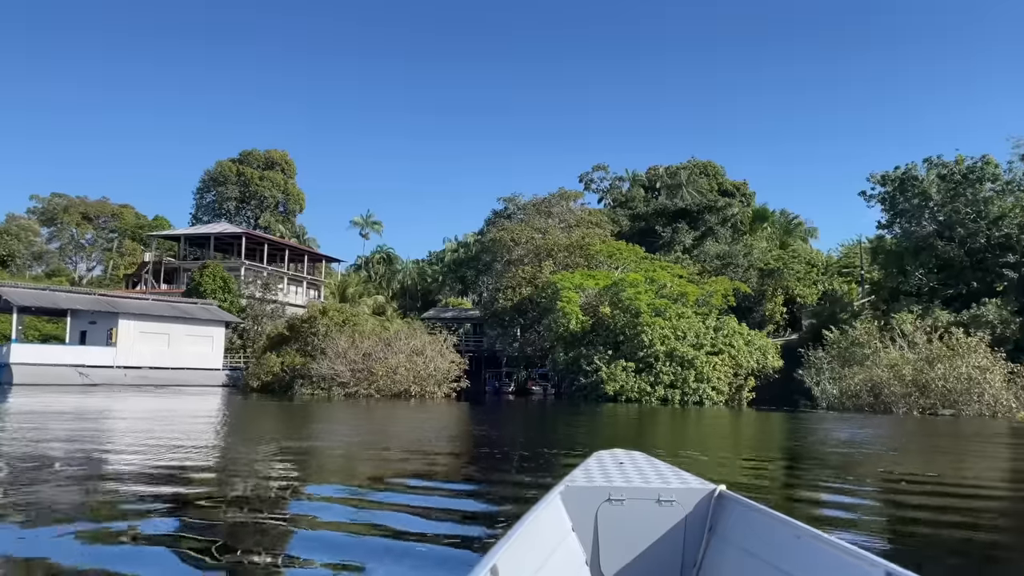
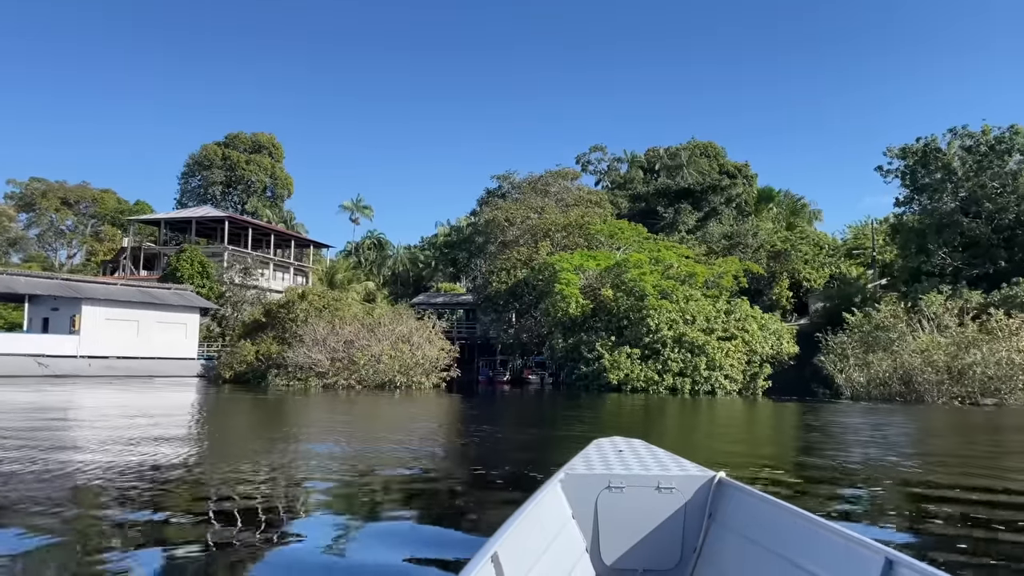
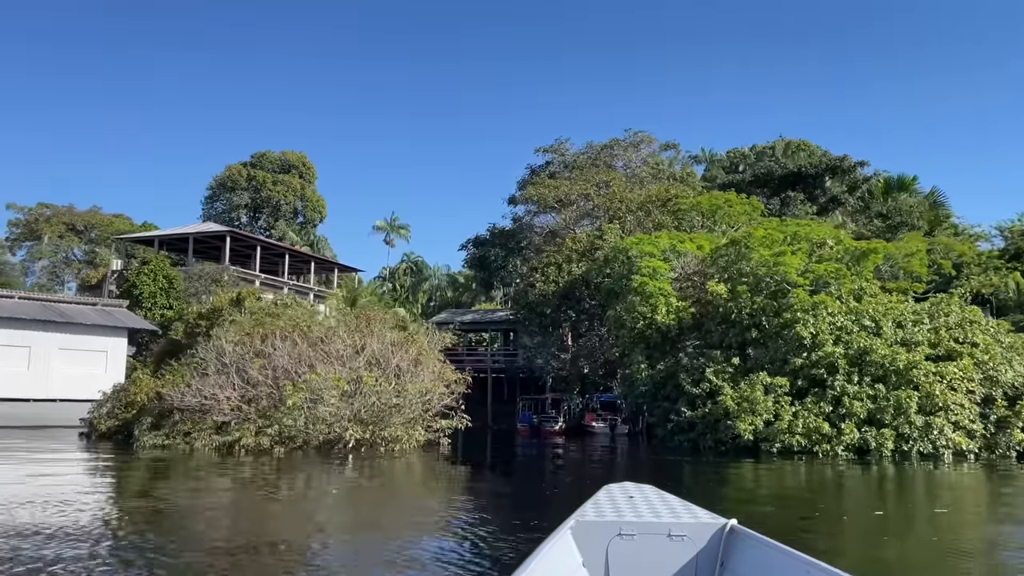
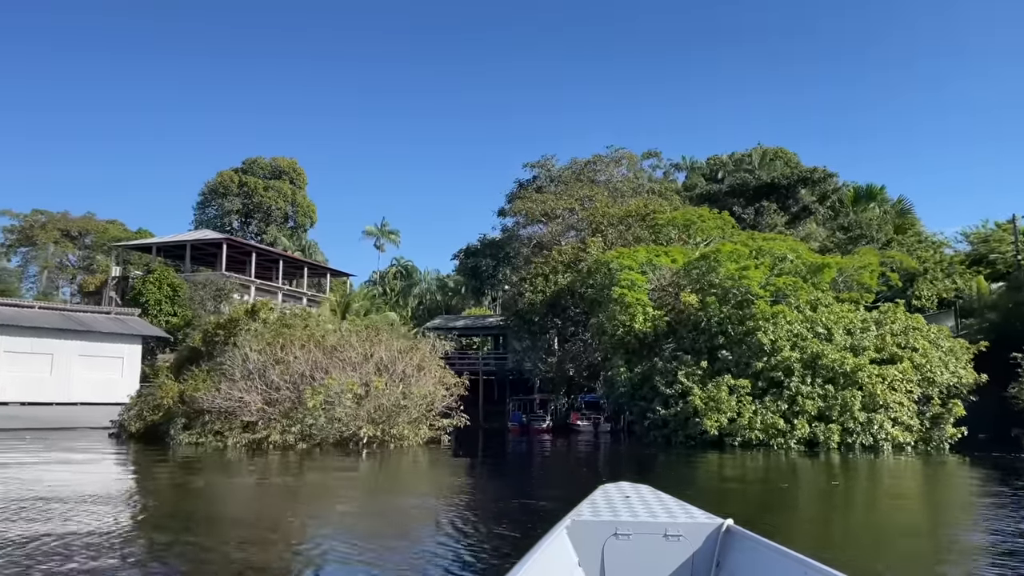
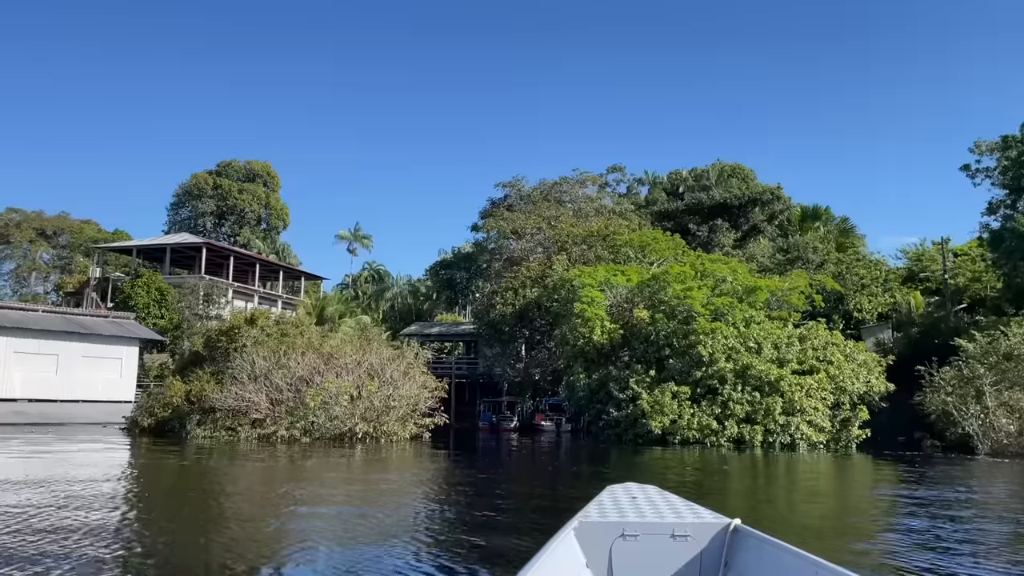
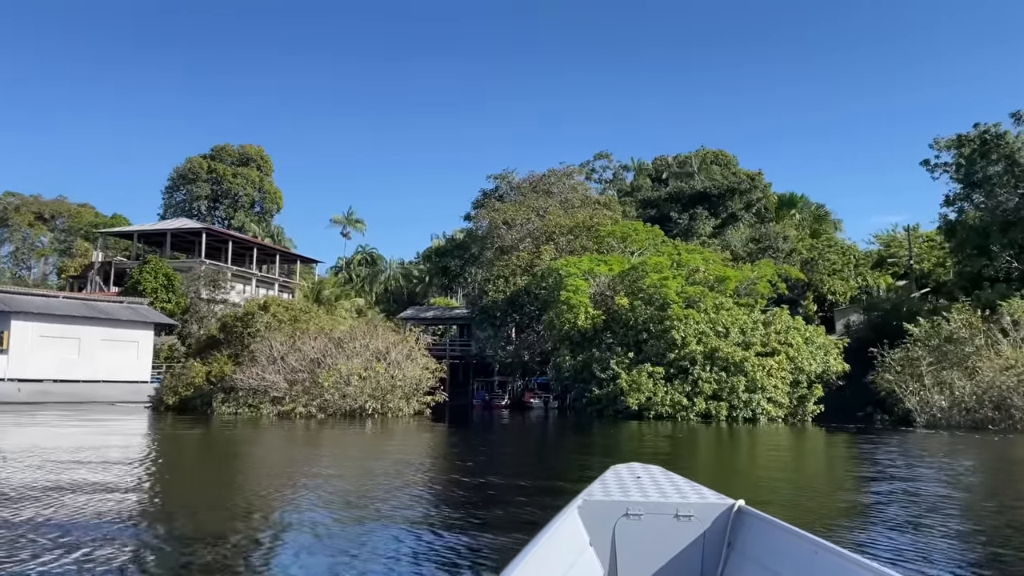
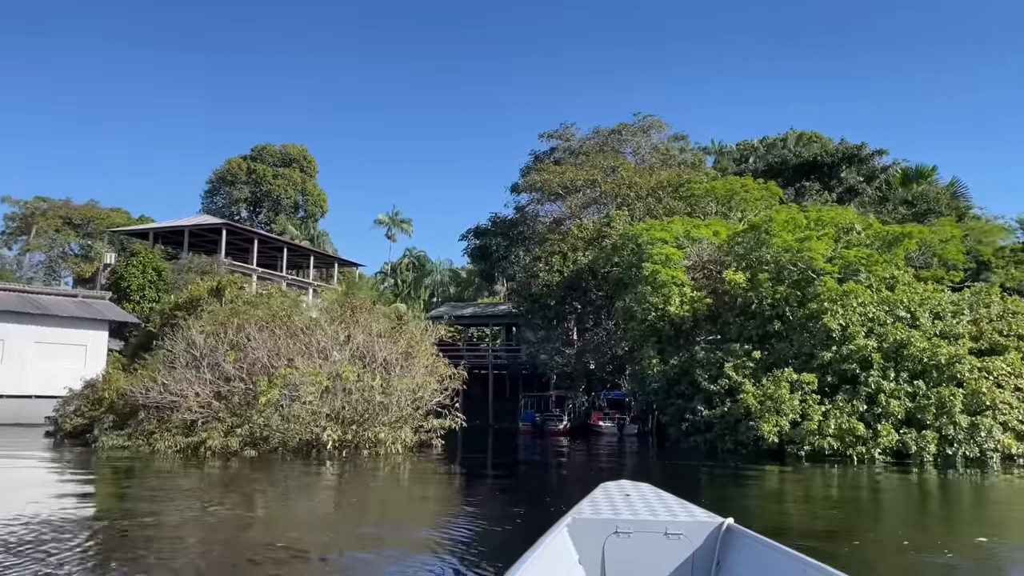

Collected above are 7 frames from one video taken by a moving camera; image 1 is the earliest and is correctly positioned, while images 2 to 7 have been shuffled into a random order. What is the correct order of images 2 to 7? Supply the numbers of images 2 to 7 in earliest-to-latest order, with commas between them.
2, 6, 5, 4, 3, 7
